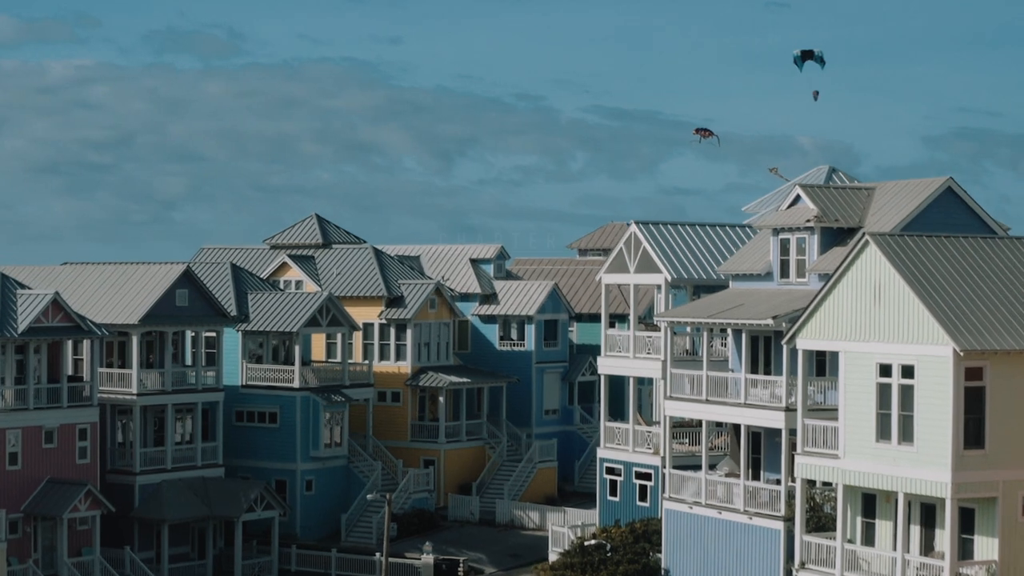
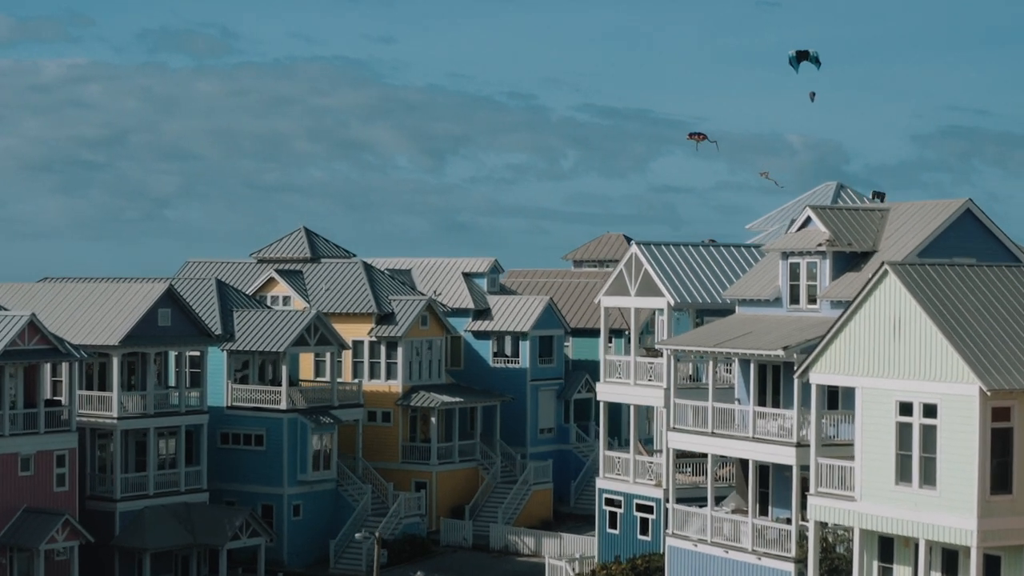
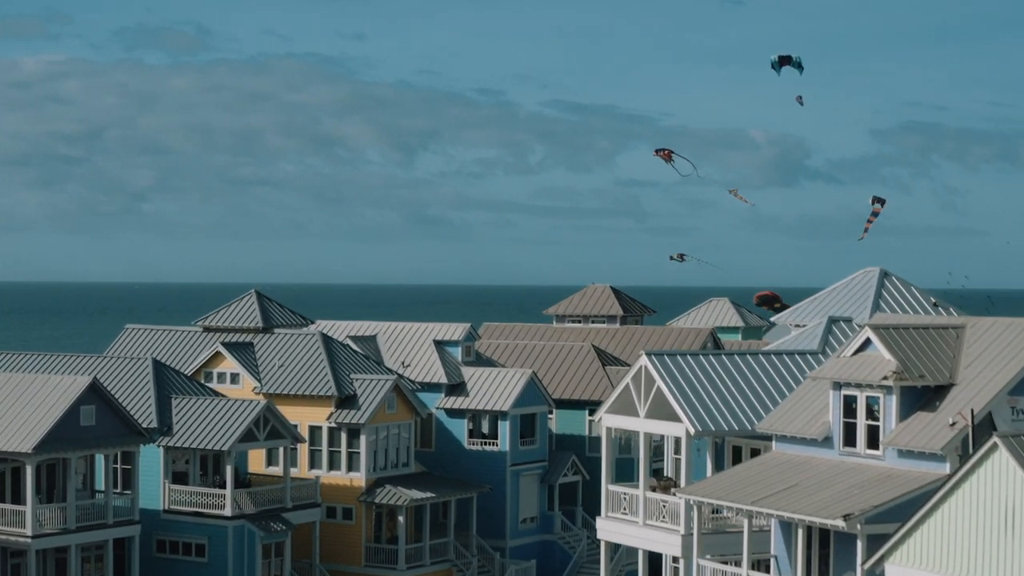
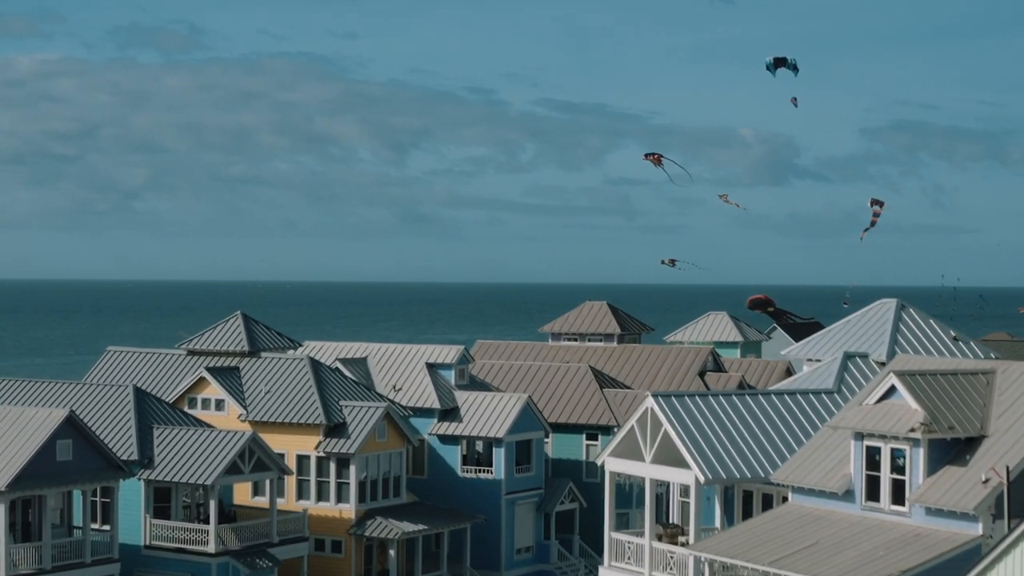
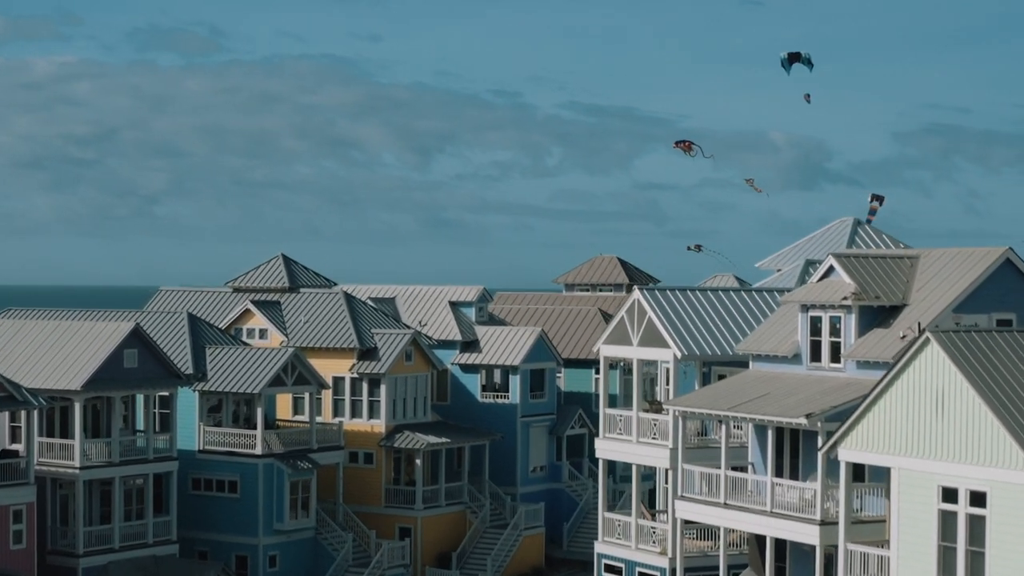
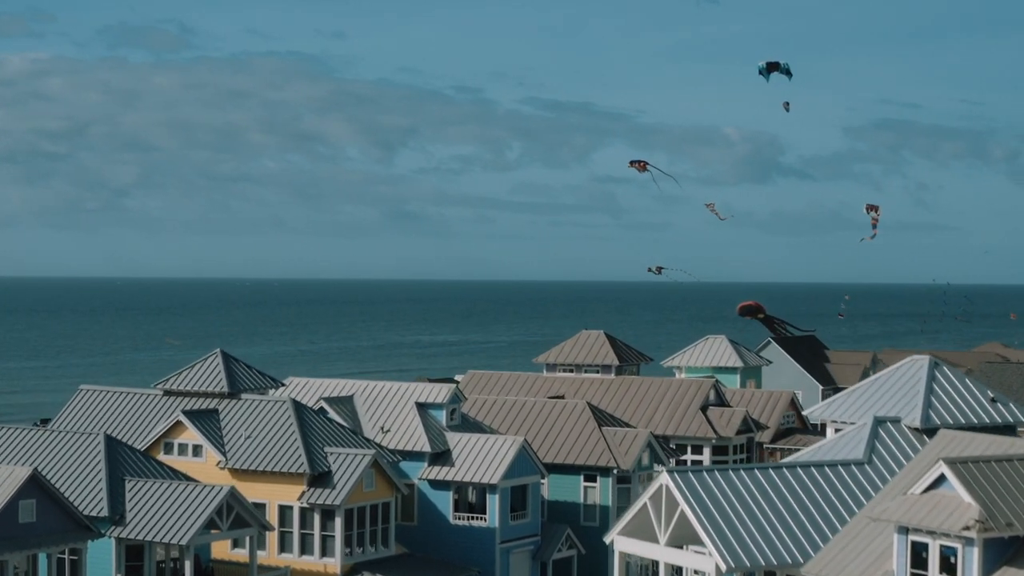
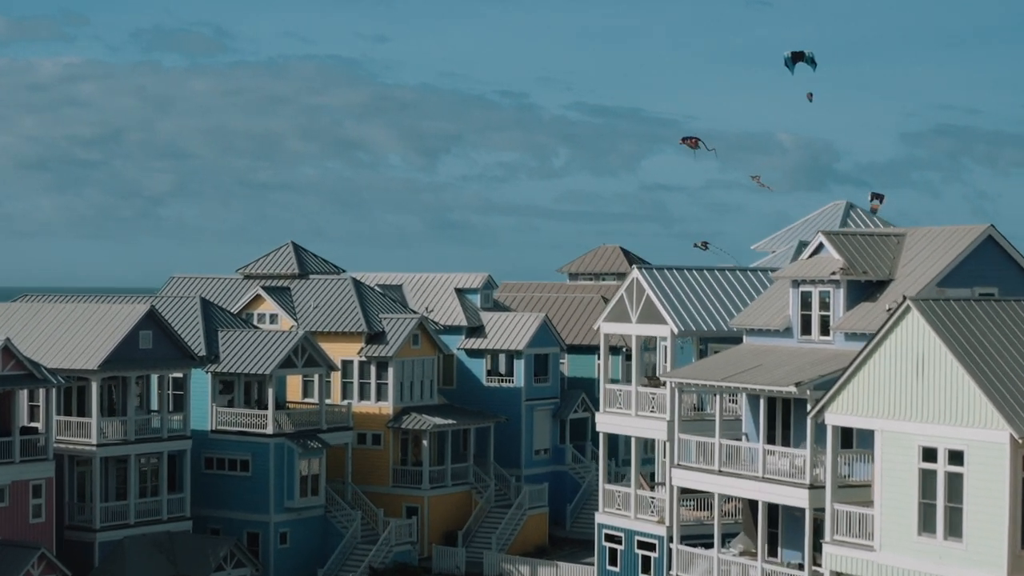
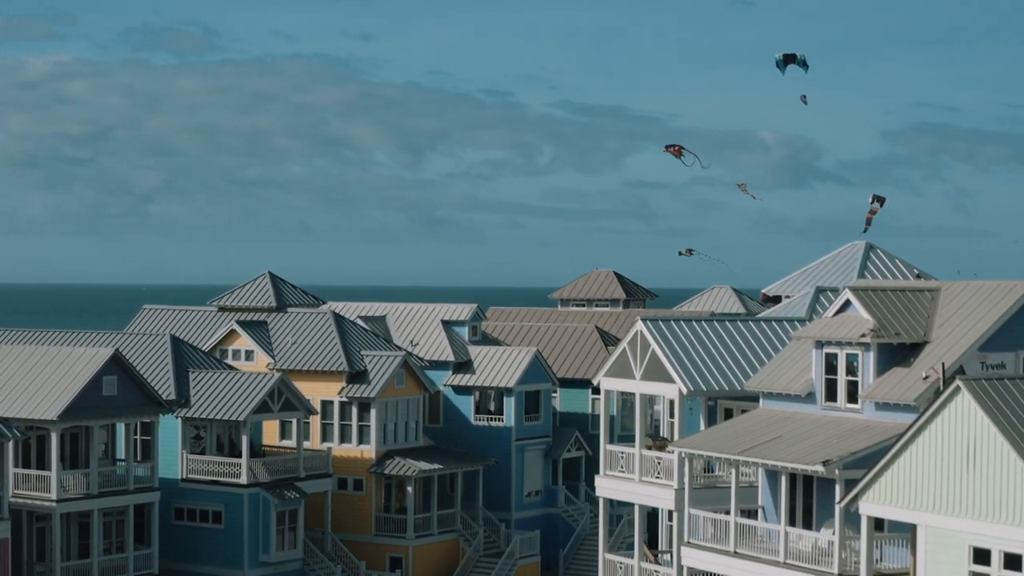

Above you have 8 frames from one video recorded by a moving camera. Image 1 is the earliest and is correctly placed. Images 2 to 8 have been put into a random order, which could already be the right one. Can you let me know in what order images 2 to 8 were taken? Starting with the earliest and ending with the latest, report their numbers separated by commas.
2, 7, 5, 8, 3, 4, 6
